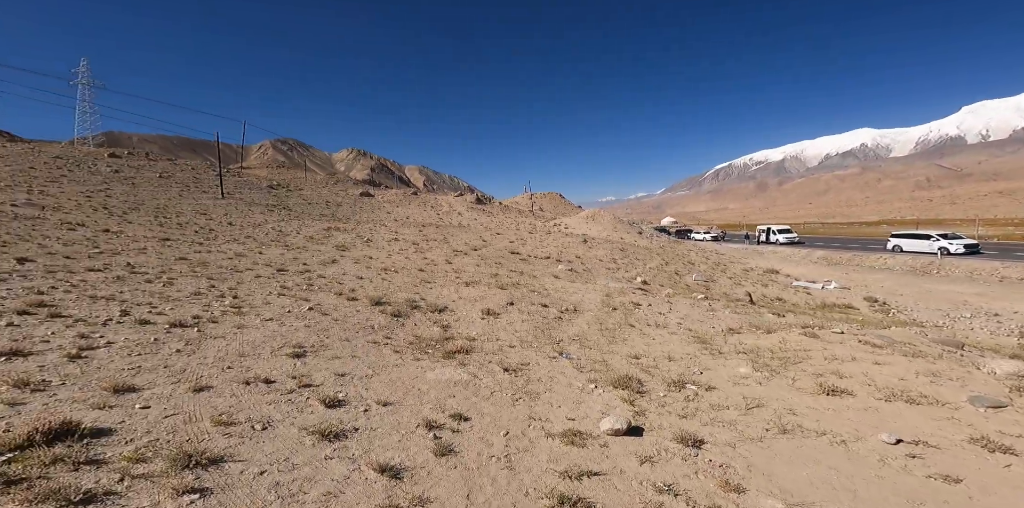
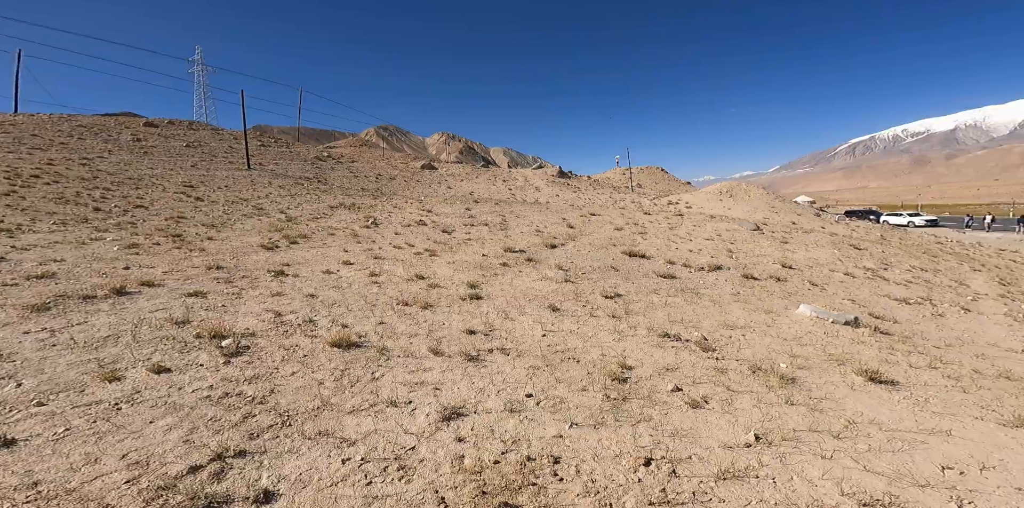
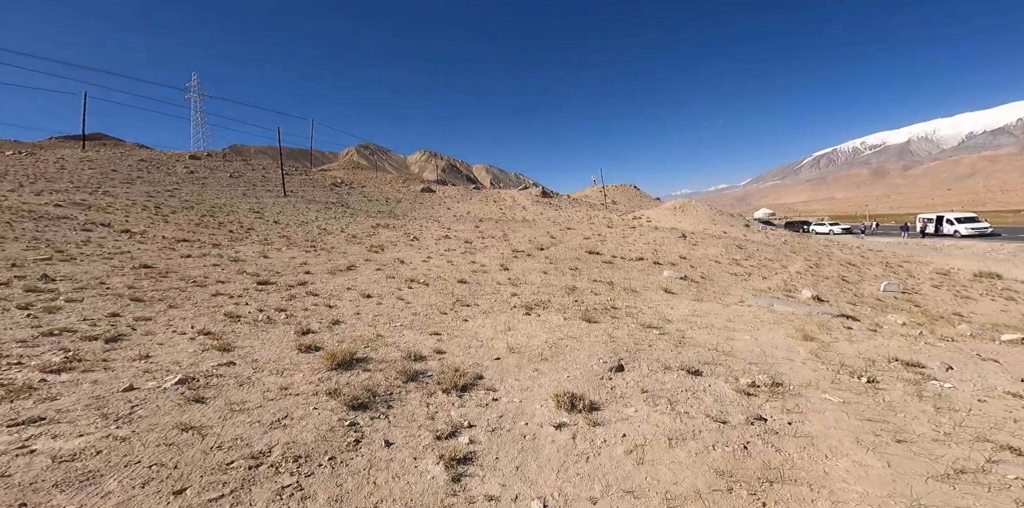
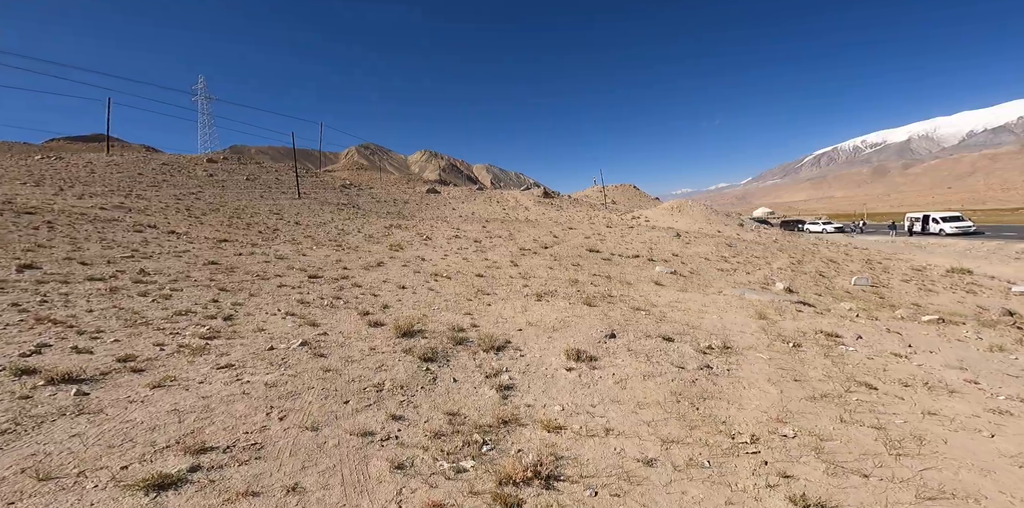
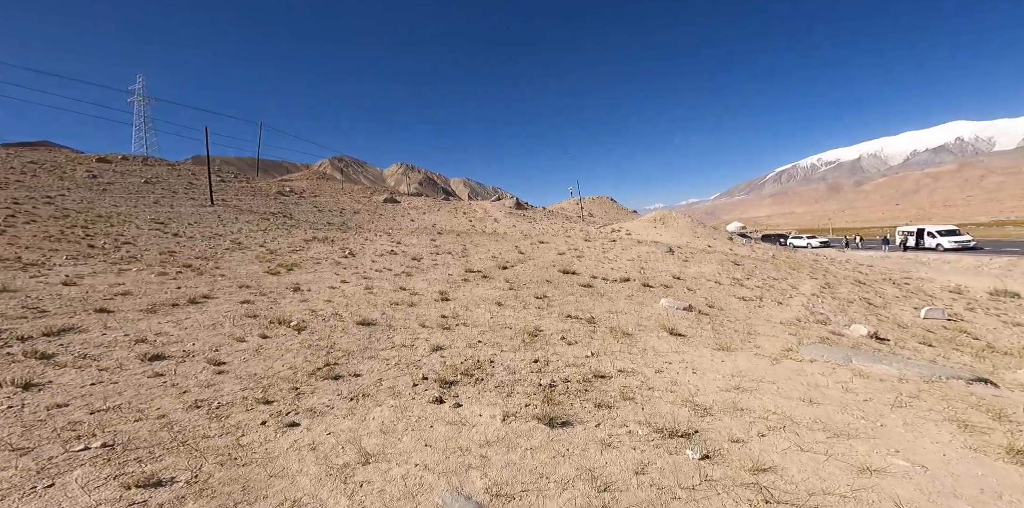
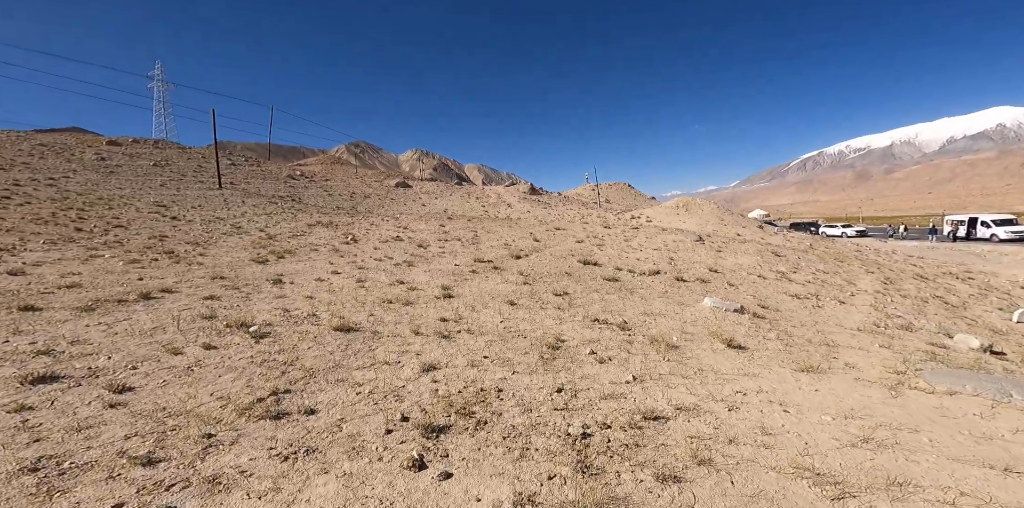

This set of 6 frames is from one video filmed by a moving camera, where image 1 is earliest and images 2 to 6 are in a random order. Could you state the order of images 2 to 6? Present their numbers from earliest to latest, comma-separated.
4, 3, 5, 6, 2
